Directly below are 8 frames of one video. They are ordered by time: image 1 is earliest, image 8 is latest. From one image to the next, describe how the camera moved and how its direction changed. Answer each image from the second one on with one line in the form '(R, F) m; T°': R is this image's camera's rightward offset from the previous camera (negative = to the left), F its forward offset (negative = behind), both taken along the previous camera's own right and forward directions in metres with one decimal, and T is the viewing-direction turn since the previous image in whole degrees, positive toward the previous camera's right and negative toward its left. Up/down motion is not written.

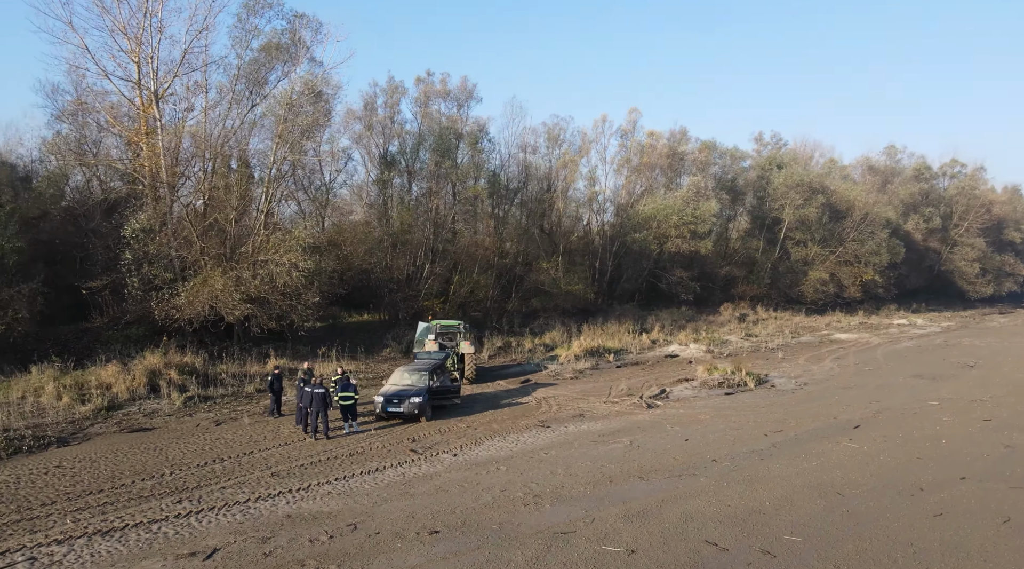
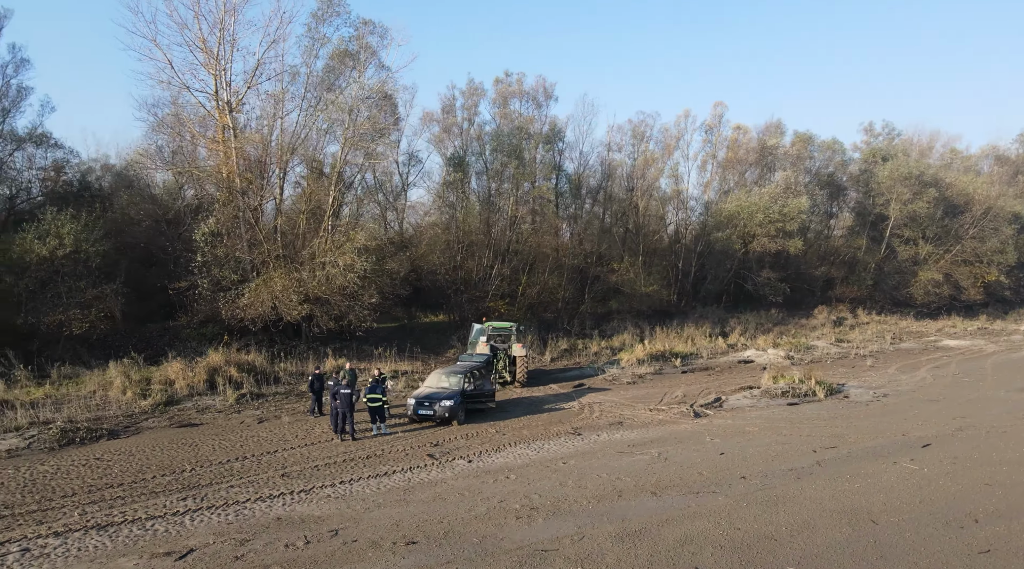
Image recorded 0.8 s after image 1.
(+2.2, +0.4) m; -9°
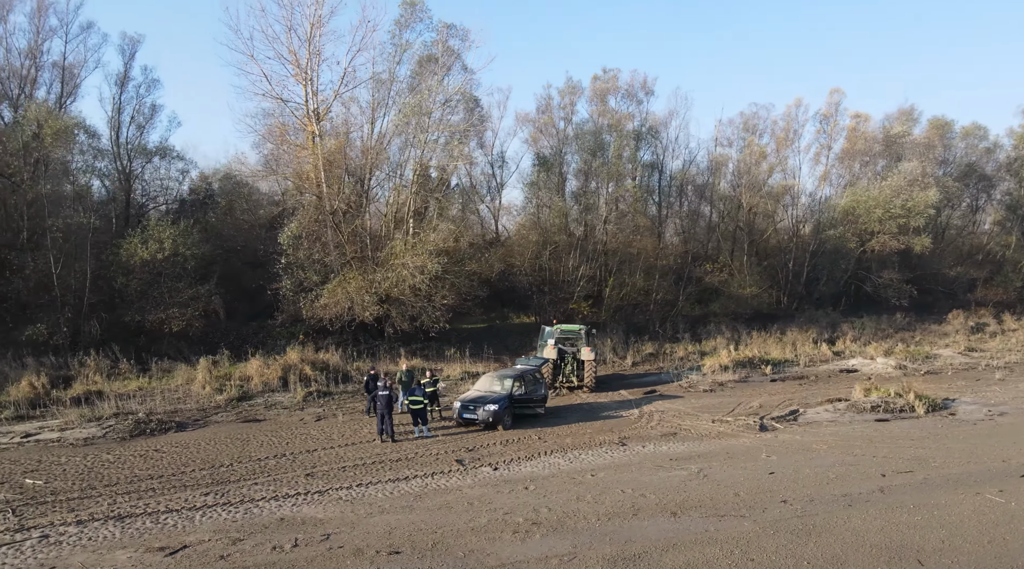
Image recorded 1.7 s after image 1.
(+2.6, +0.6) m; -11°
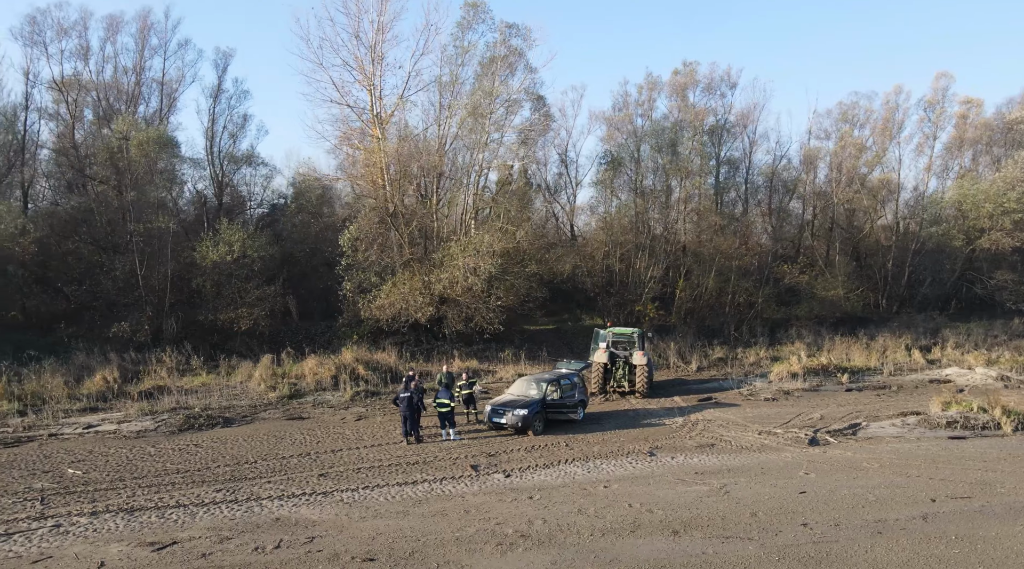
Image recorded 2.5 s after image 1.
(+2.3, +0.5) m; -9°
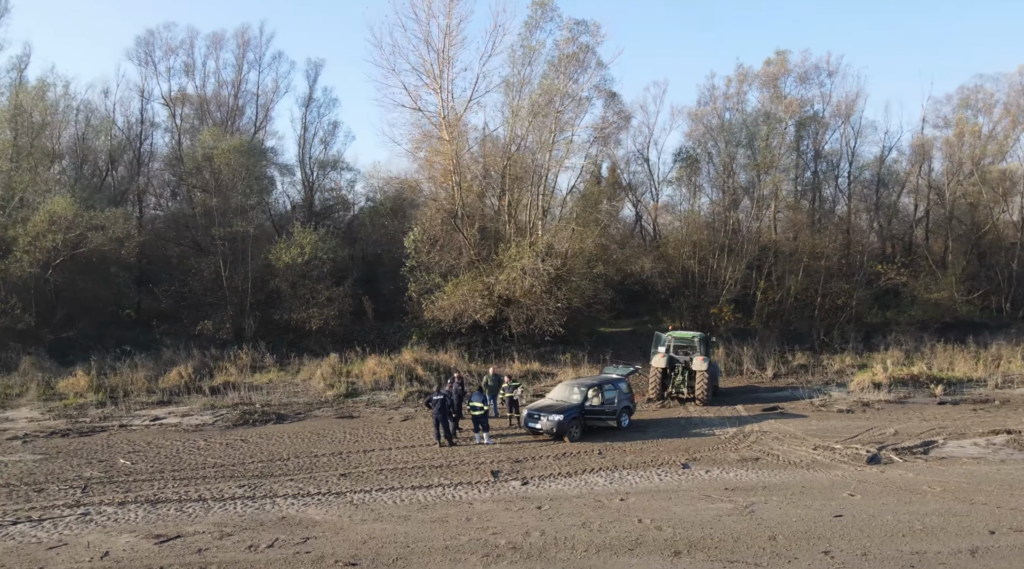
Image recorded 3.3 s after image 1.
(+2.3, +0.5) m; -9°
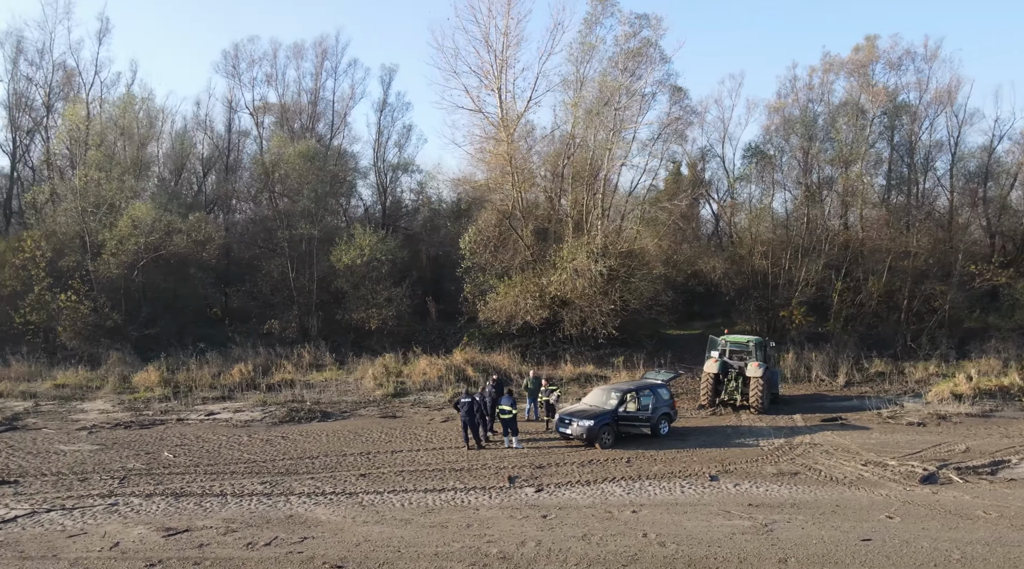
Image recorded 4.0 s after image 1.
(+2.0, +0.5) m; -8°
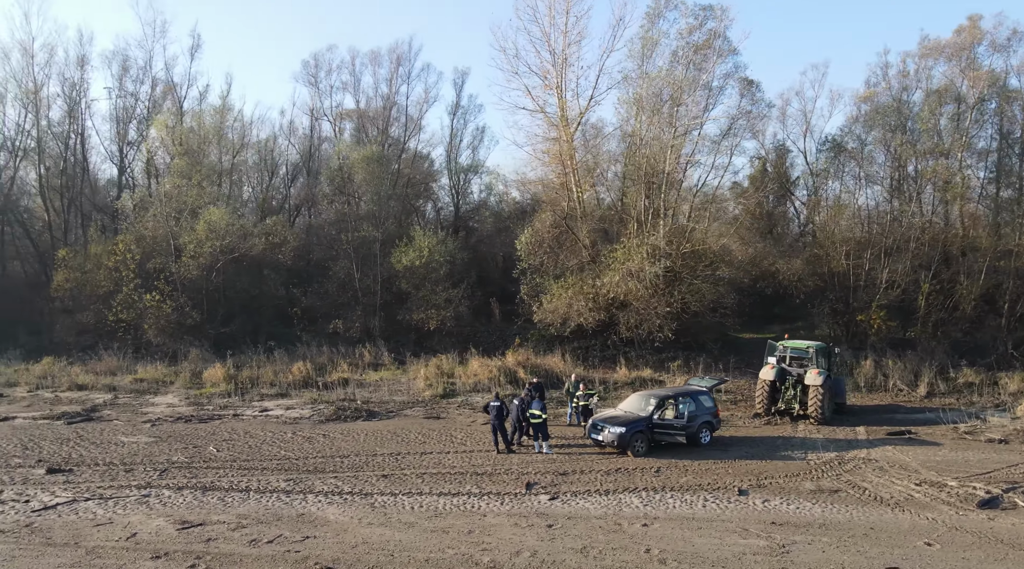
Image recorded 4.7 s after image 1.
(+2.0, +0.5) m; -8°
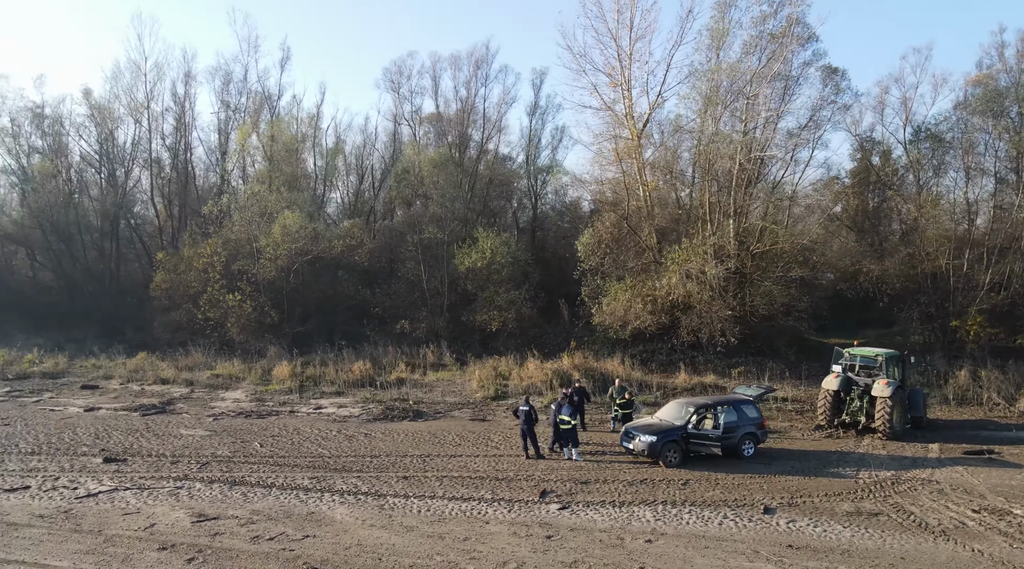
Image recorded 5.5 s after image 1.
(+2.2, +0.6) m; -9°
